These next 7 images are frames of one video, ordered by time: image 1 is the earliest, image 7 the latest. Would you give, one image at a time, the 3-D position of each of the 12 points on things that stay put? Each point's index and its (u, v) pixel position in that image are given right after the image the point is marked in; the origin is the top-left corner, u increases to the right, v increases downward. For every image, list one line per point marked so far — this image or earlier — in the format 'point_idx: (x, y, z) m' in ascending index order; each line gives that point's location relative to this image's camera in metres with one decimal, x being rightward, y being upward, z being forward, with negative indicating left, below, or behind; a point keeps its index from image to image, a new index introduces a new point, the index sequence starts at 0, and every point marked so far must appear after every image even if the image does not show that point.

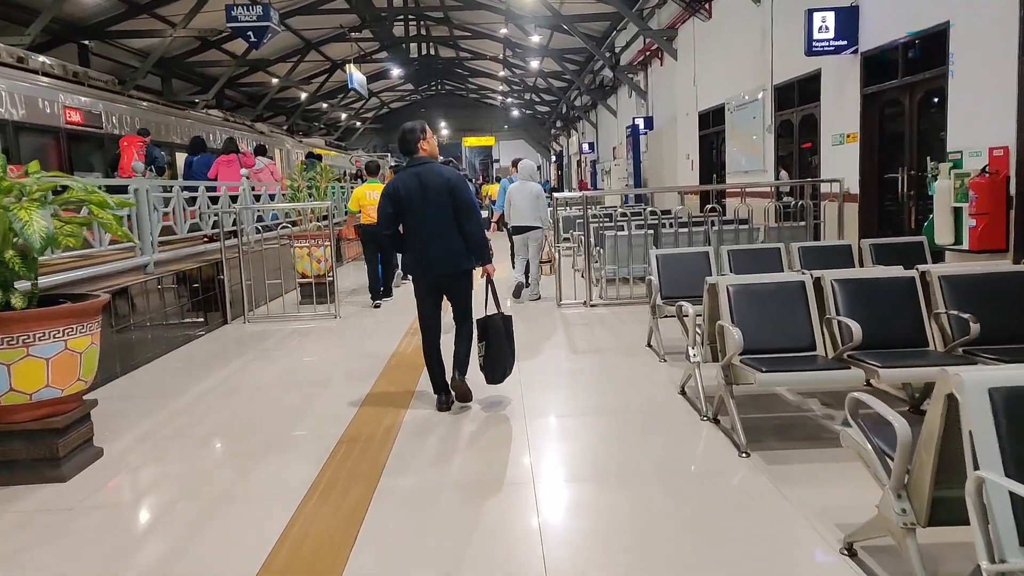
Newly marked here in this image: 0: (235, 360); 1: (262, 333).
0: (-2.2, -0.5, +5.8) m
1: (-2.2, -0.3, +6.6) m
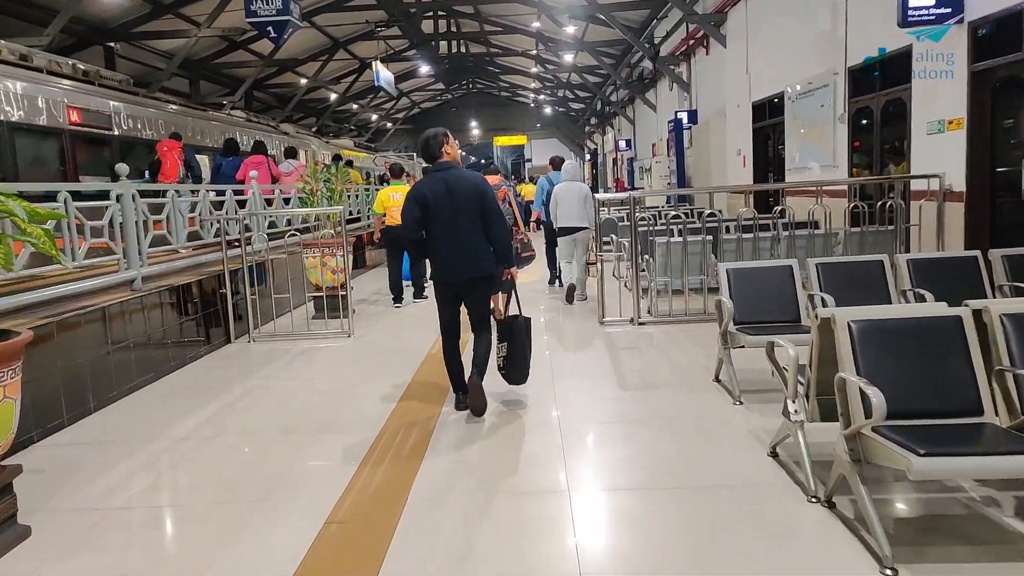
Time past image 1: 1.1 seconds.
0: (-1.9, -0.6, +5.0) m
1: (-1.9, -0.5, +5.8) m
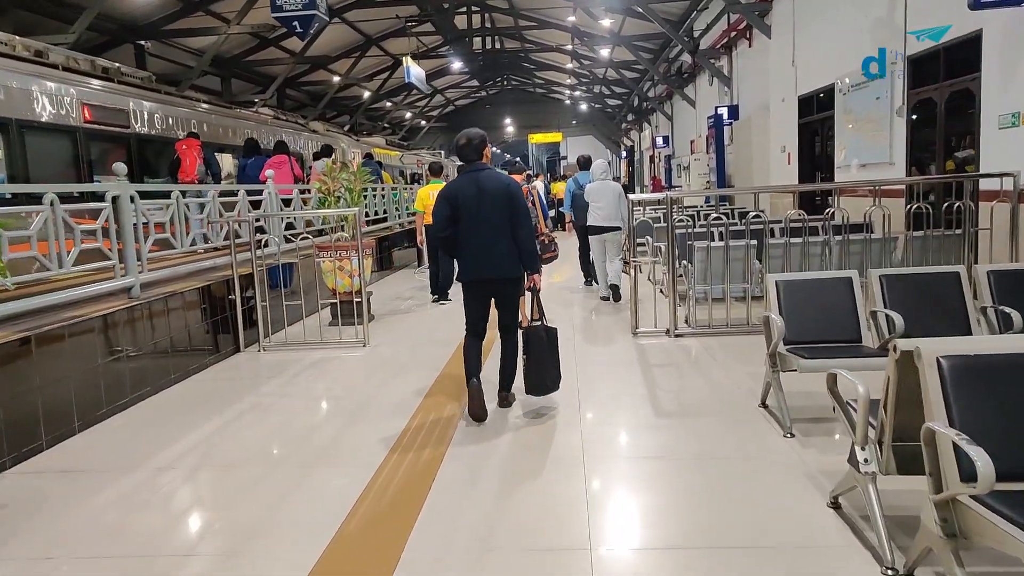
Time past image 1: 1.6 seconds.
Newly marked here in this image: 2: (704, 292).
0: (-1.8, -0.7, +4.7) m
1: (-1.7, -0.5, +5.5) m
2: (+1.5, 0.0, +5.4) m
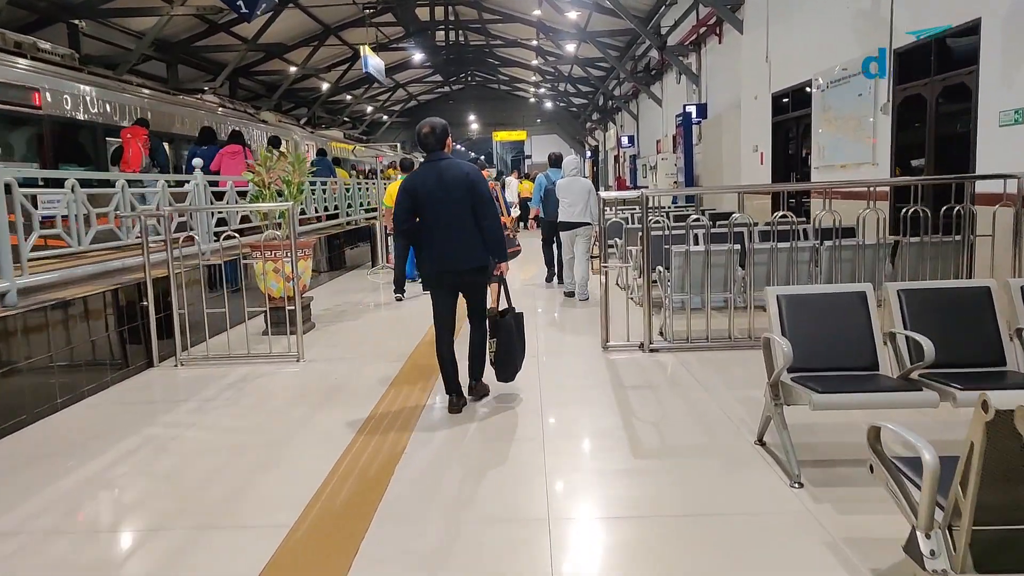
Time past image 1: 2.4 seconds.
0: (-2.0, -0.7, +4.0) m
1: (-2.1, -0.6, +4.8) m
2: (+1.2, -0.1, +4.9) m
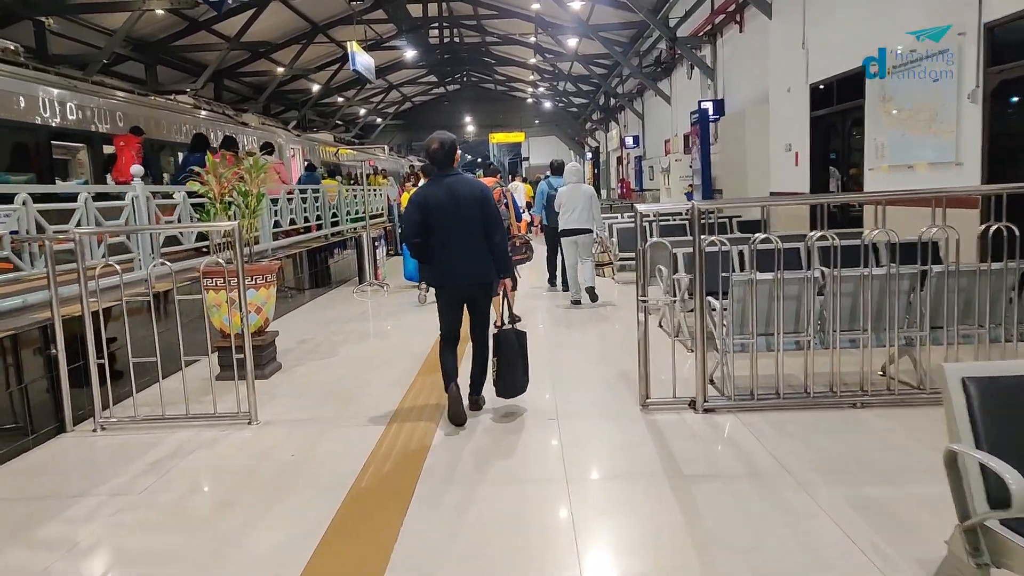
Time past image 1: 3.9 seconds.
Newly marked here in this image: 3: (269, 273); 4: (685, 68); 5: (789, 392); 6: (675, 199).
0: (-1.9, -0.9, +2.9) m
1: (-2.0, -0.8, +3.7) m
2: (+1.2, -0.3, +3.8) m
3: (-1.6, +0.1, +4.7) m
4: (+3.5, +4.5, +14.5) m
5: (+1.5, -0.5, +3.8) m
6: (+3.1, +1.7, +13.5) m
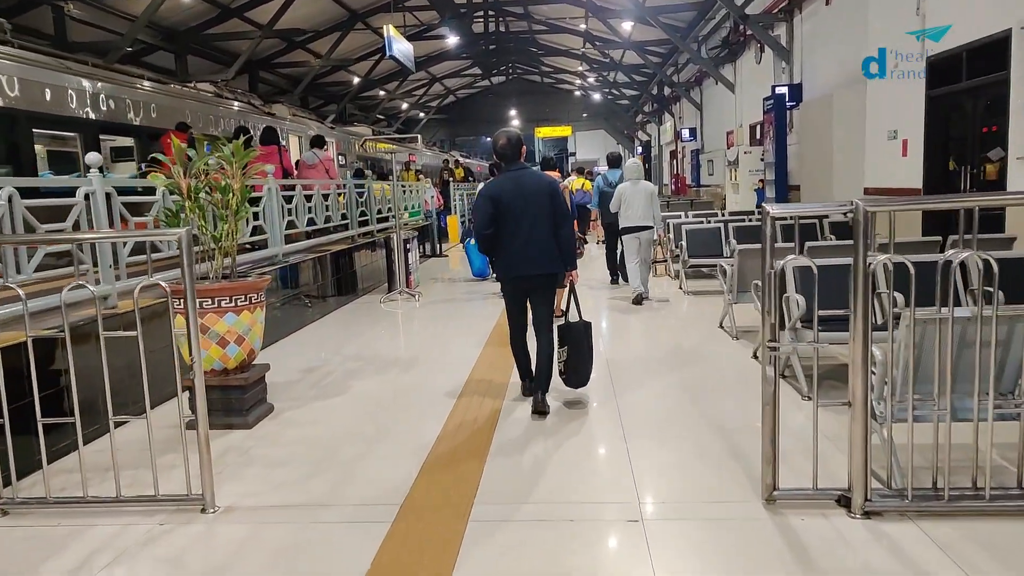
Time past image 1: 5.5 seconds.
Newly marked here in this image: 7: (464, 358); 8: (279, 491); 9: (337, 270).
0: (-1.8, -1.1, +1.9) m
1: (-1.7, -0.9, +2.7) m
2: (+1.5, -0.4, +2.6) m
3: (-1.3, 0.0, +3.7) m
4: (+4.4, +4.4, +13.1) m
5: (+1.7, -0.7, +2.5) m
6: (+3.9, +1.6, +12.2) m
7: (-0.4, -0.5, +5.2) m
8: (-1.0, -0.9, +2.8) m
9: (-2.0, +0.2, +8.0) m
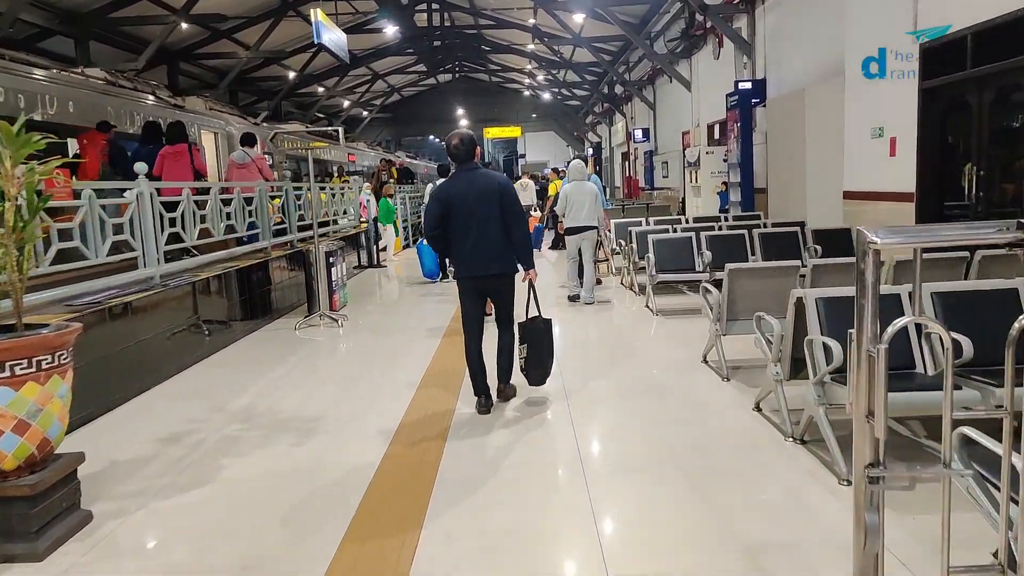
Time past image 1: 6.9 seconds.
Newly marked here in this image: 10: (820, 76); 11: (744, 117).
0: (-1.9, -1.2, +0.7) m
1: (-1.9, -1.1, +1.5) m
2: (+1.3, -0.6, +1.6) m
3: (-1.6, -0.2, +2.4) m
4: (+3.5, +4.2, +12.3) m
5: (+1.5, -0.9, +1.5) m
6: (+3.1, +1.4, +11.3) m
7: (-0.7, -0.7, +4.1) m
8: (-1.2, -1.1, +1.6) m
9: (-2.5, 0.0, +6.7) m
10: (+3.5, +2.5, +8.1) m
11: (+3.2, +2.4, +9.7) m
